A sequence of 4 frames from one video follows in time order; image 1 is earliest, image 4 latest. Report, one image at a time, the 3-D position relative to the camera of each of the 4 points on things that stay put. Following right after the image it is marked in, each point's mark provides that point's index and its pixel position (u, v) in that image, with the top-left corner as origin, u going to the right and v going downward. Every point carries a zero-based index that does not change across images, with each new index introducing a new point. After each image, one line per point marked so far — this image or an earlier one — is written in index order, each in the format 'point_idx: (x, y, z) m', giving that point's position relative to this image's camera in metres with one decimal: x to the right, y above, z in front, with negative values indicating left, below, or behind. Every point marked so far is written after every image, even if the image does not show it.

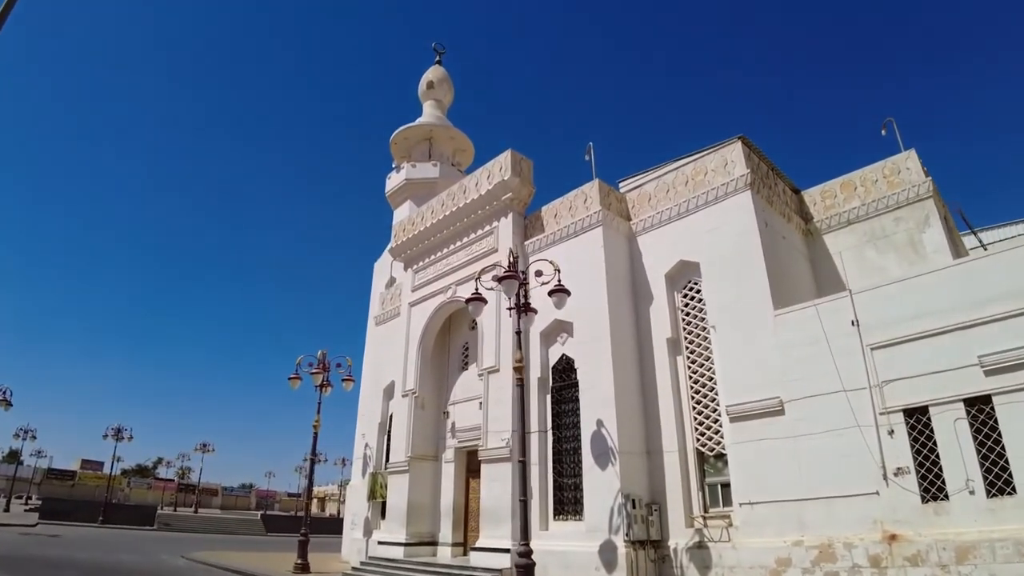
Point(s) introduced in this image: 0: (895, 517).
0: (+4.7, -2.7, +7.2) m
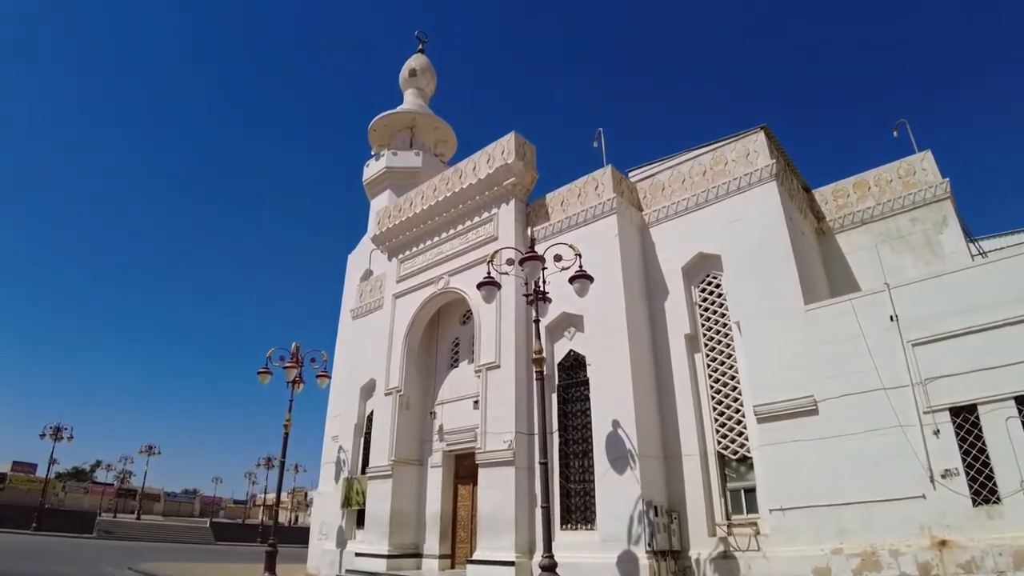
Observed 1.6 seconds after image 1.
0: (+4.9, -2.7, +6.8) m
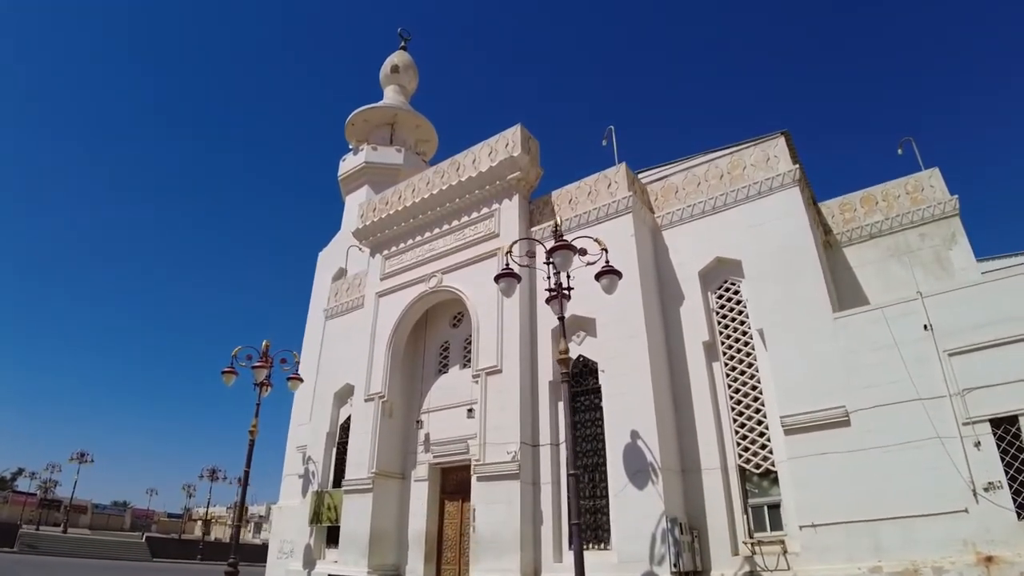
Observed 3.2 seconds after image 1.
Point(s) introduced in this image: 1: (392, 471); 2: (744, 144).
0: (+5.2, -2.7, +6.5) m
1: (-2.1, -3.2, +10.4) m
2: (+3.8, +2.4, +9.8) m
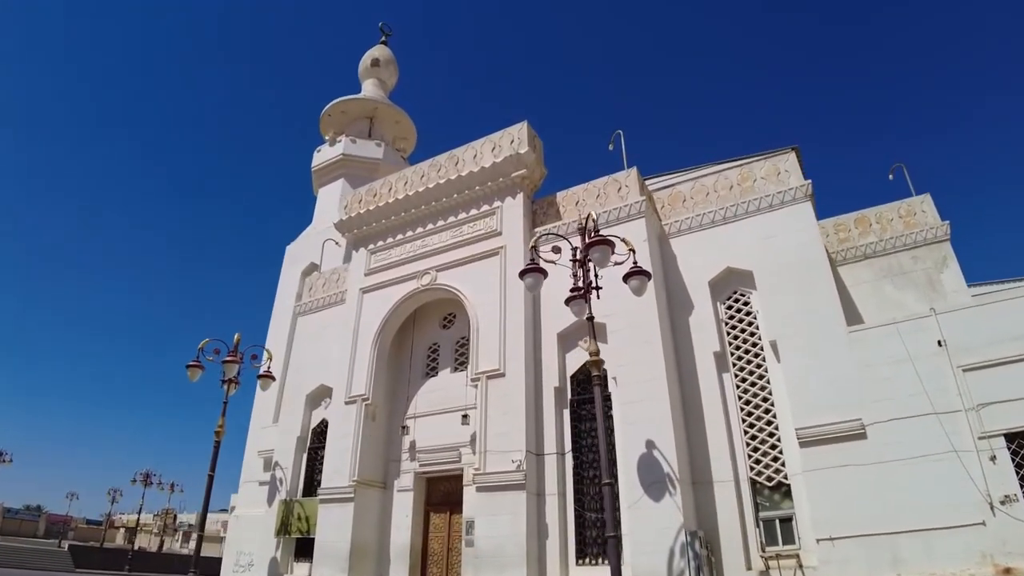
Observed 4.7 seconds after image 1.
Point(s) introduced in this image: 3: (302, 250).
0: (+5.4, -2.9, +6.5) m
1: (-2.2, -3.1, +9.7) m
2: (+4.0, +2.2, +9.8) m
3: (-5.1, +1.0, +14.4) m
